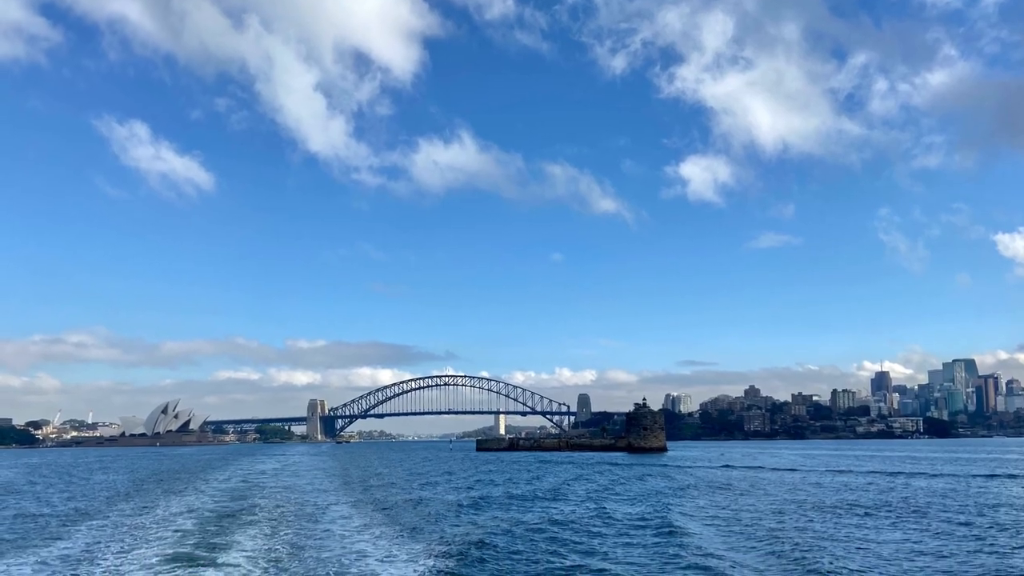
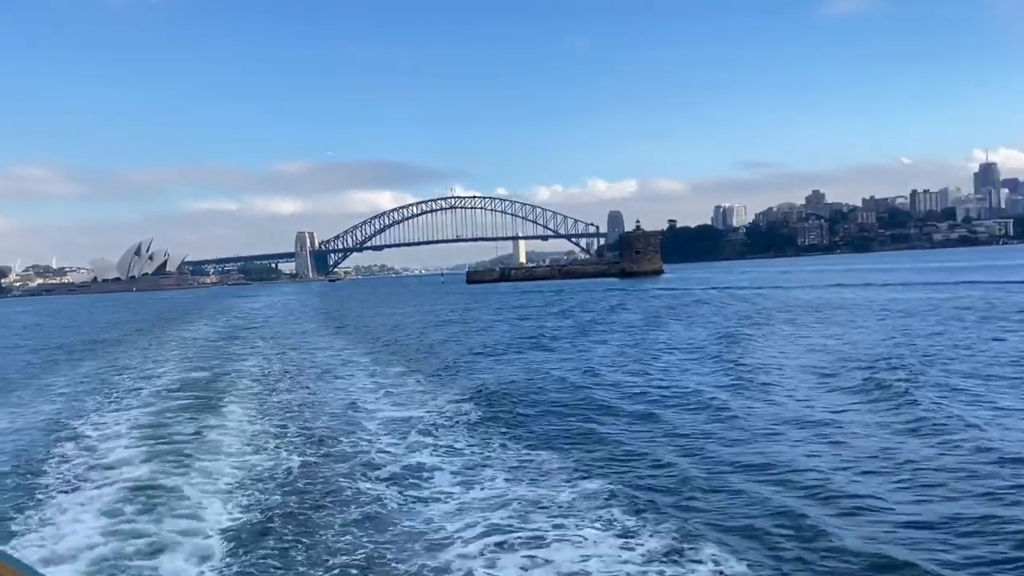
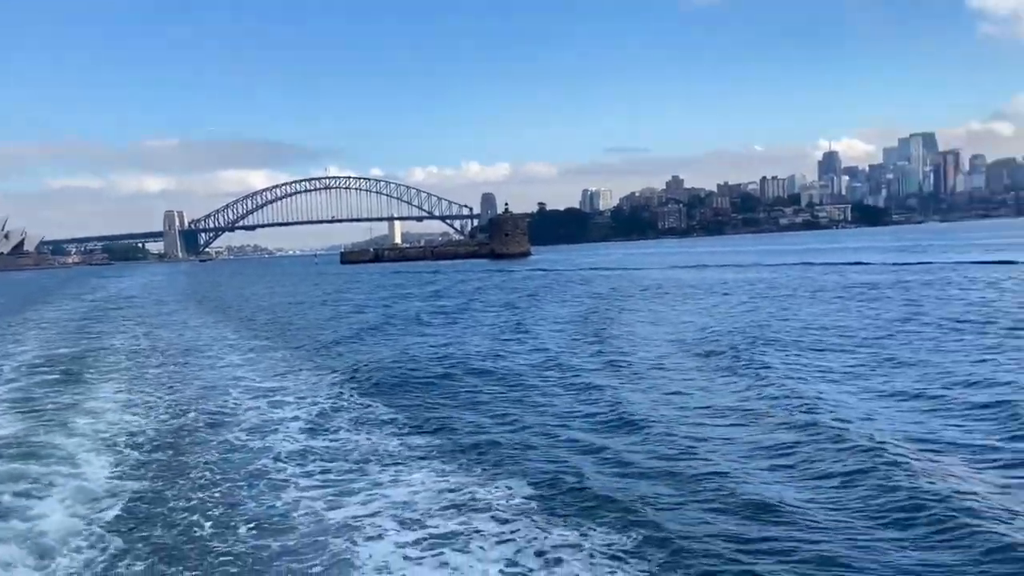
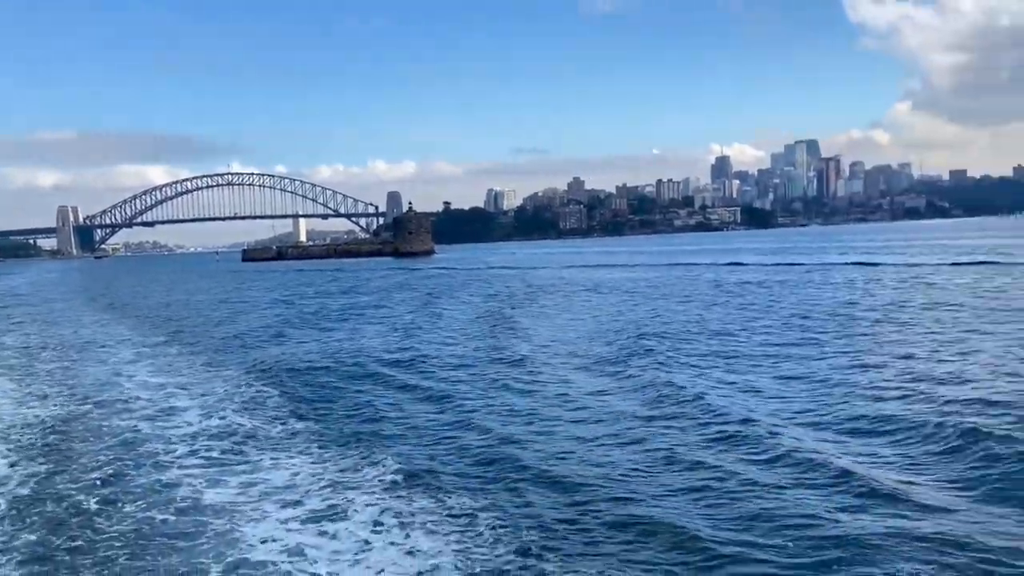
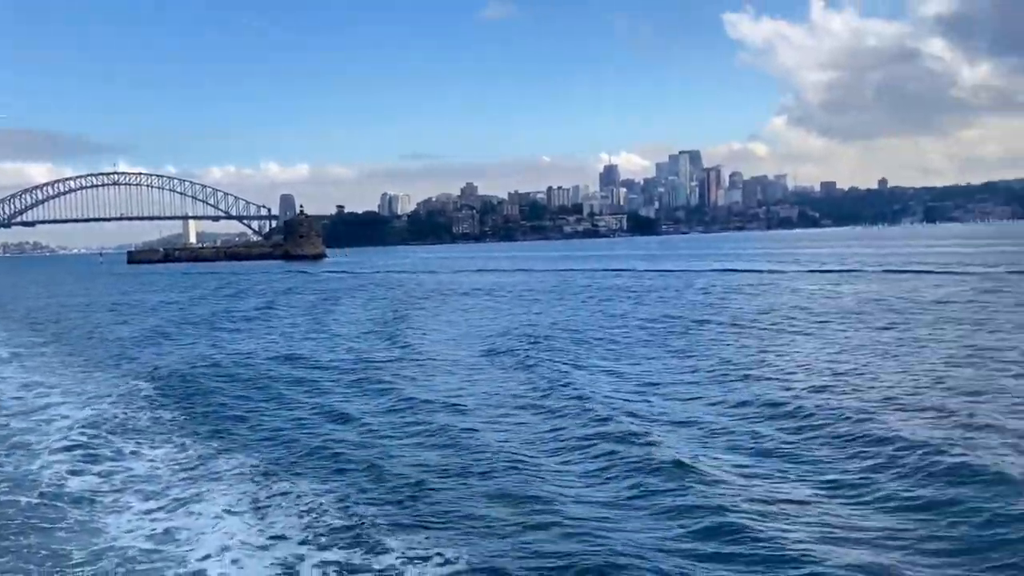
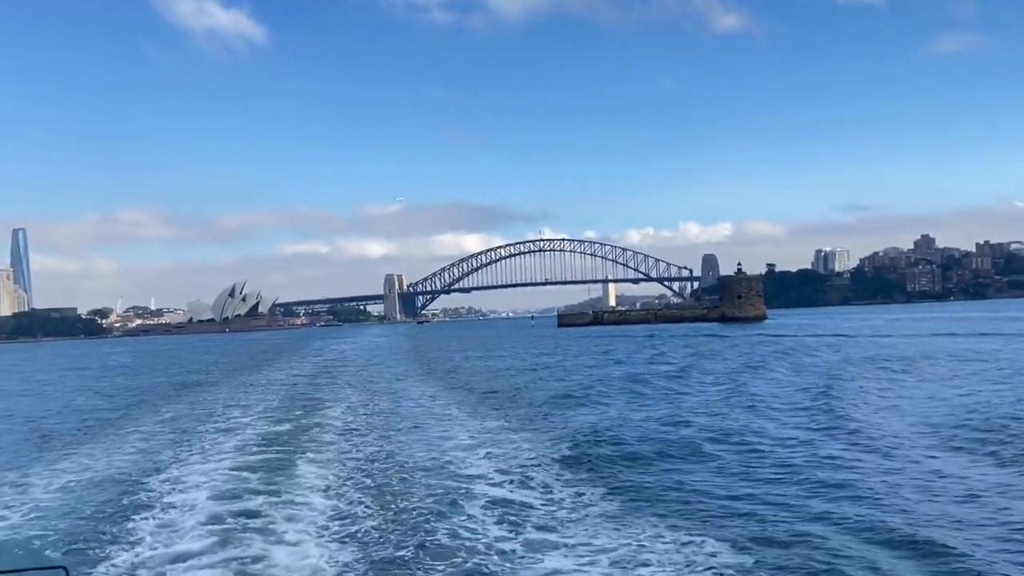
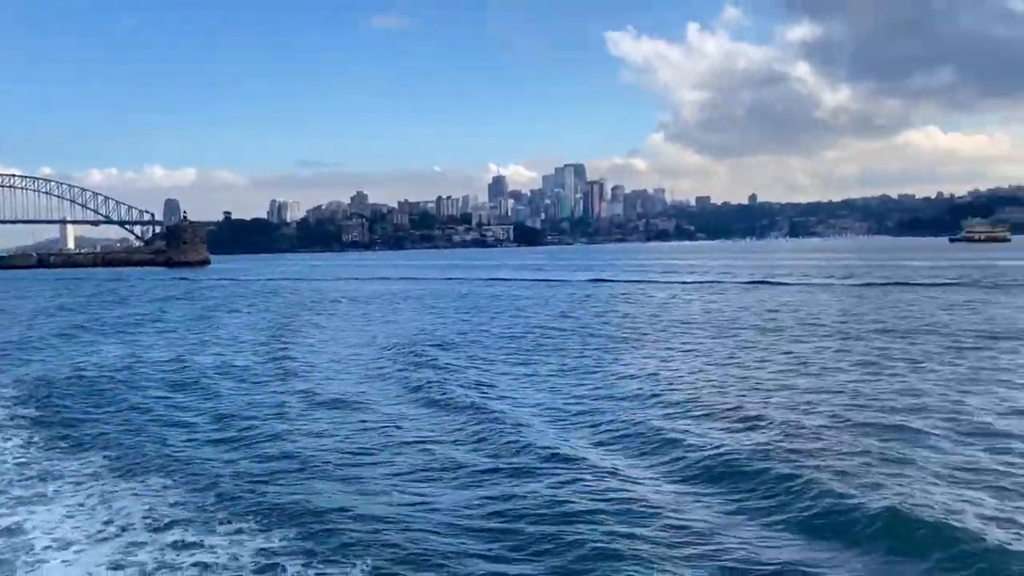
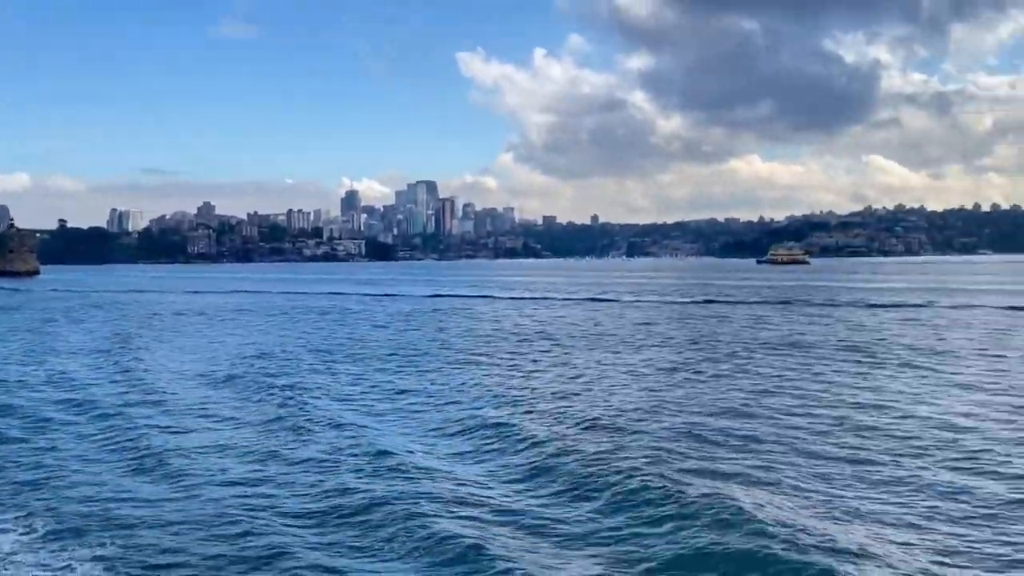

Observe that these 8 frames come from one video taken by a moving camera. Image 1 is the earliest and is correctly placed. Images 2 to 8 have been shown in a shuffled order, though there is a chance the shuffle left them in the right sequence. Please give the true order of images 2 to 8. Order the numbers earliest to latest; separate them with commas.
6, 2, 3, 4, 5, 7, 8
